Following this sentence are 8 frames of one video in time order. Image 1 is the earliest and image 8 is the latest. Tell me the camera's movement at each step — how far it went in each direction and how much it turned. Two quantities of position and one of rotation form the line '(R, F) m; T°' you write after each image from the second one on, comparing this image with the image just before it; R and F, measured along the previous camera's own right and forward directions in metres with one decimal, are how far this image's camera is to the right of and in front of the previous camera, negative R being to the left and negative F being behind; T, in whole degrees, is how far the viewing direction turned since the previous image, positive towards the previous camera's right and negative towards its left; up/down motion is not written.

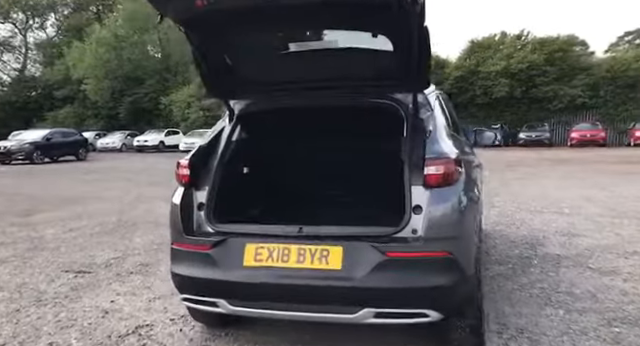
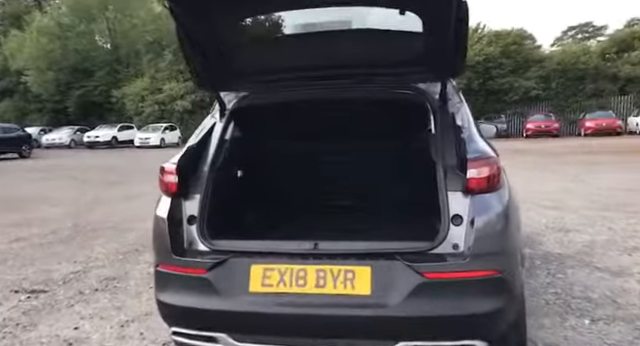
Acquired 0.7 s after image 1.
(-0.3, +0.4) m; +5°
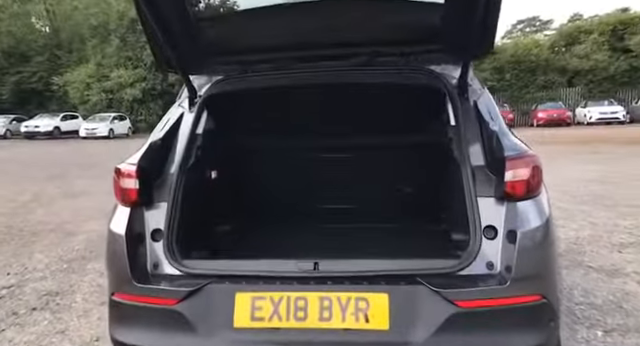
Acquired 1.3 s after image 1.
(-0.2, +0.4) m; +6°
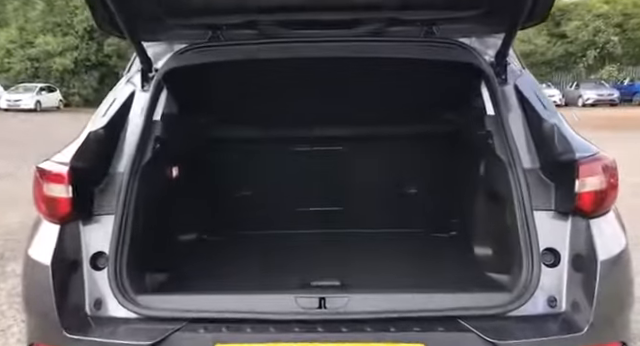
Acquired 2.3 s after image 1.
(-0.2, +0.5) m; +7°
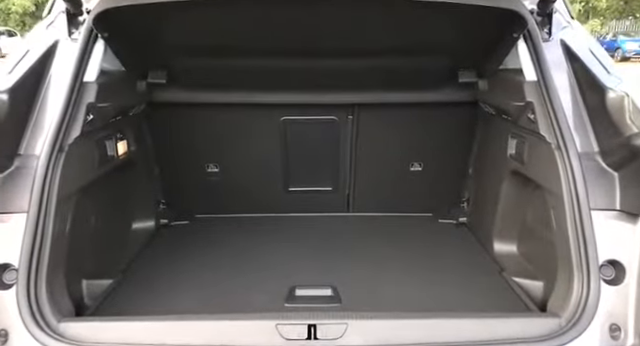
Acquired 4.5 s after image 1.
(0.0, +0.4) m; +3°
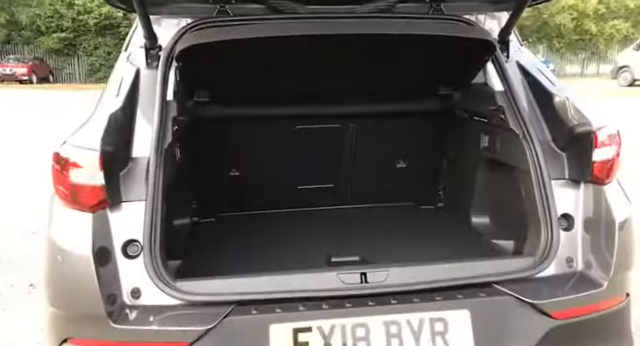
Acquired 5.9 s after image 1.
(-0.4, -0.3) m; +9°
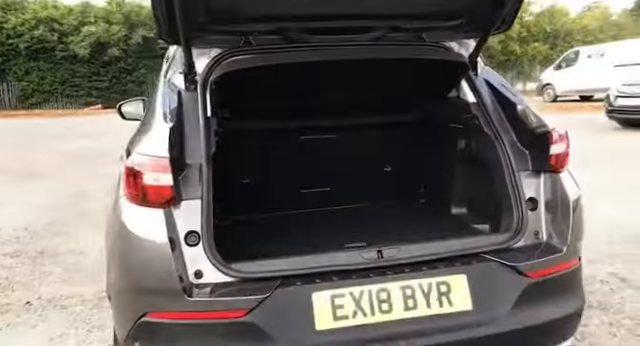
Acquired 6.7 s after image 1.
(-0.3, -0.3) m; +7°
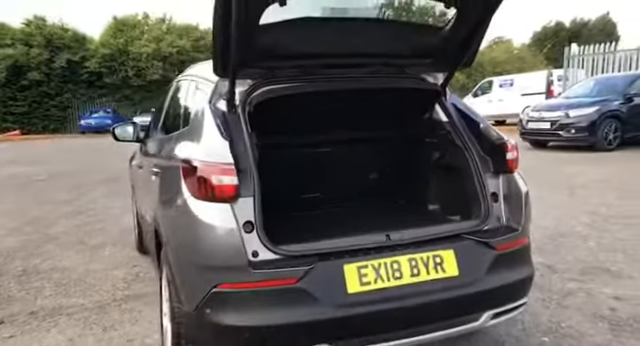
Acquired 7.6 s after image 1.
(-0.4, -0.4) m; +9°
